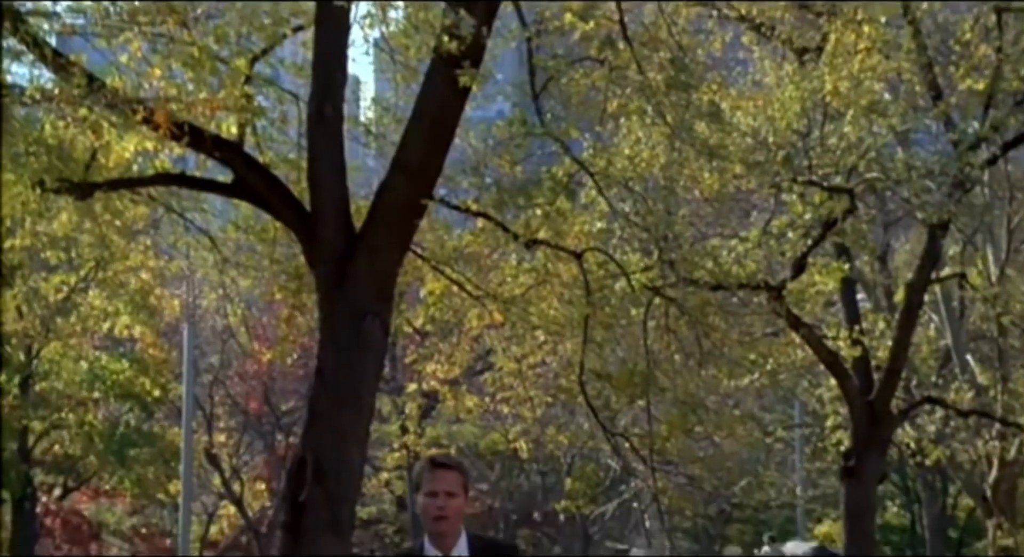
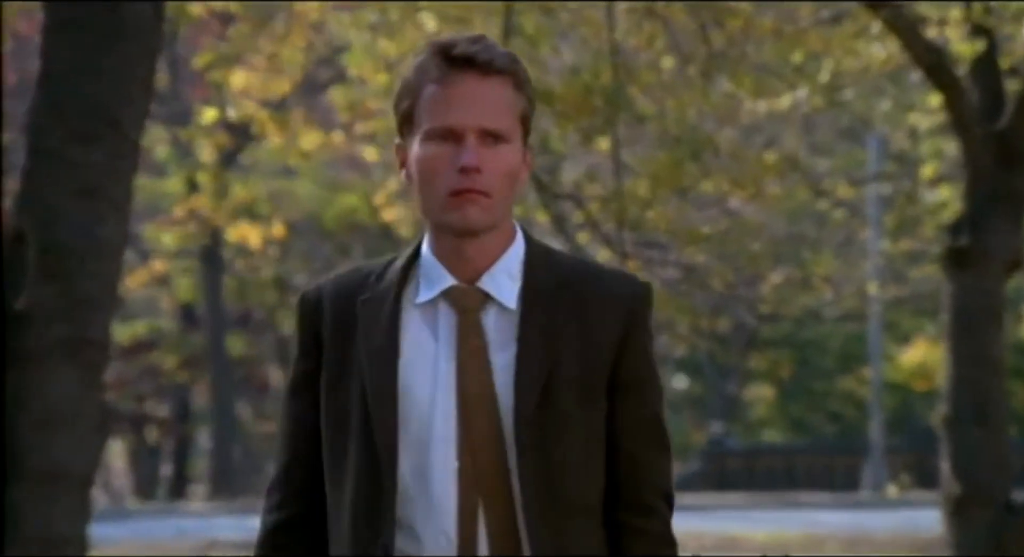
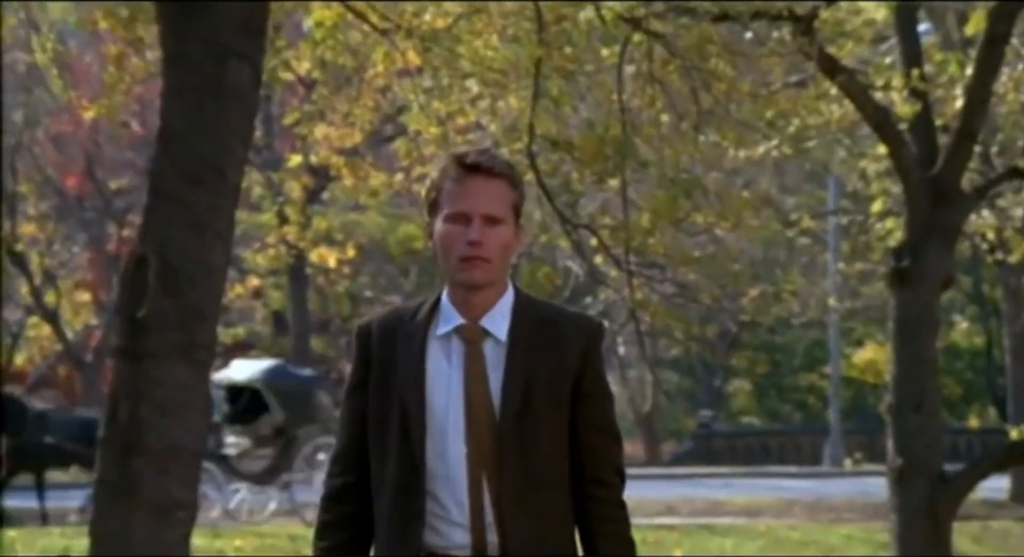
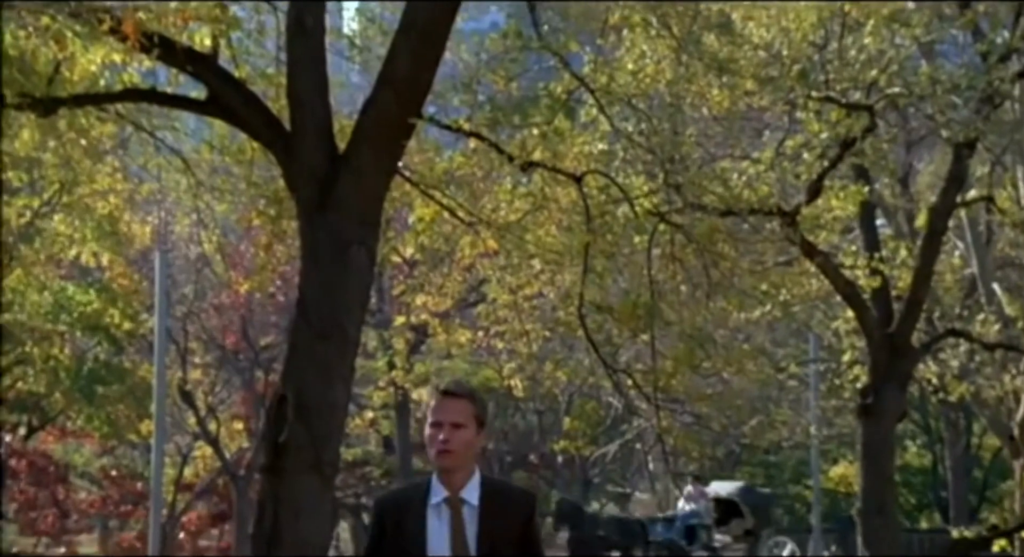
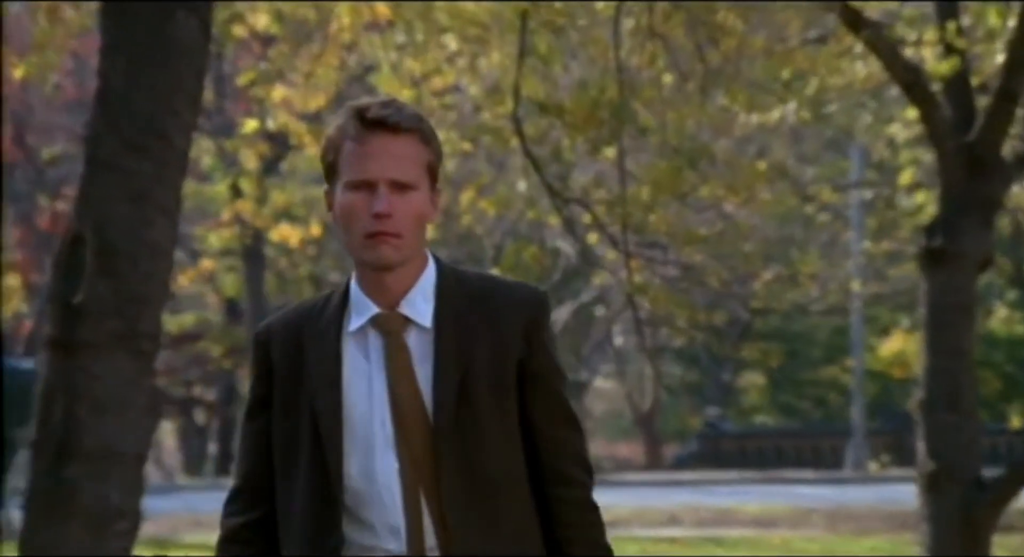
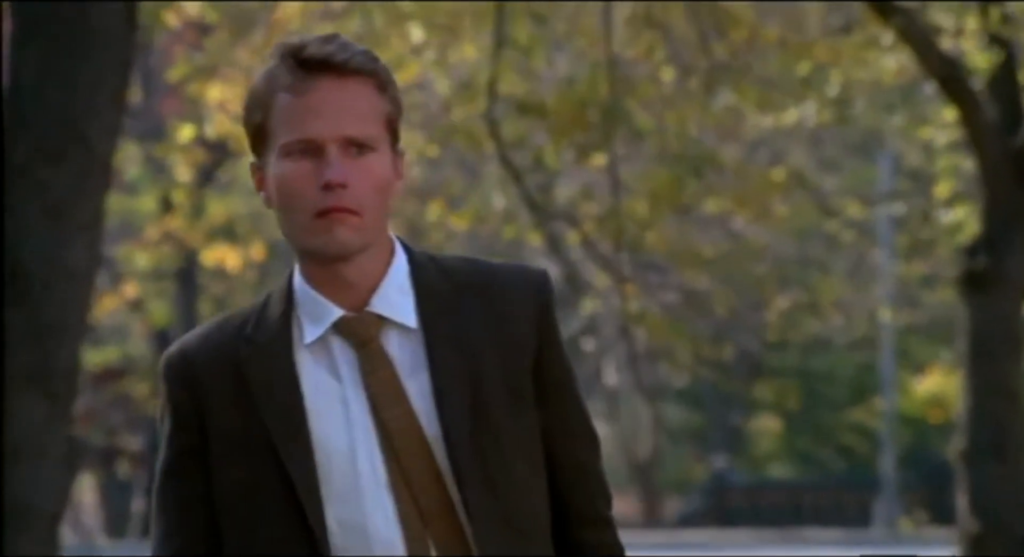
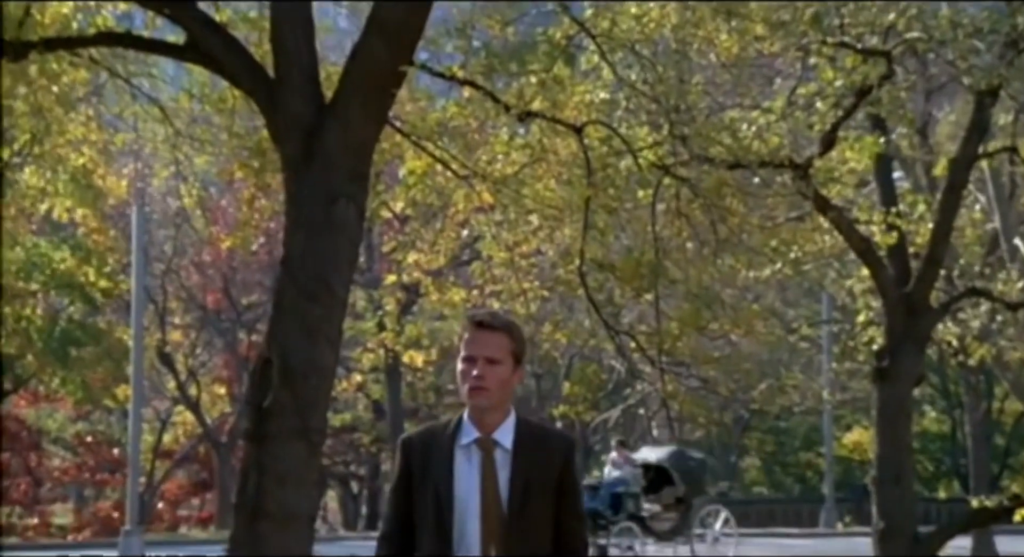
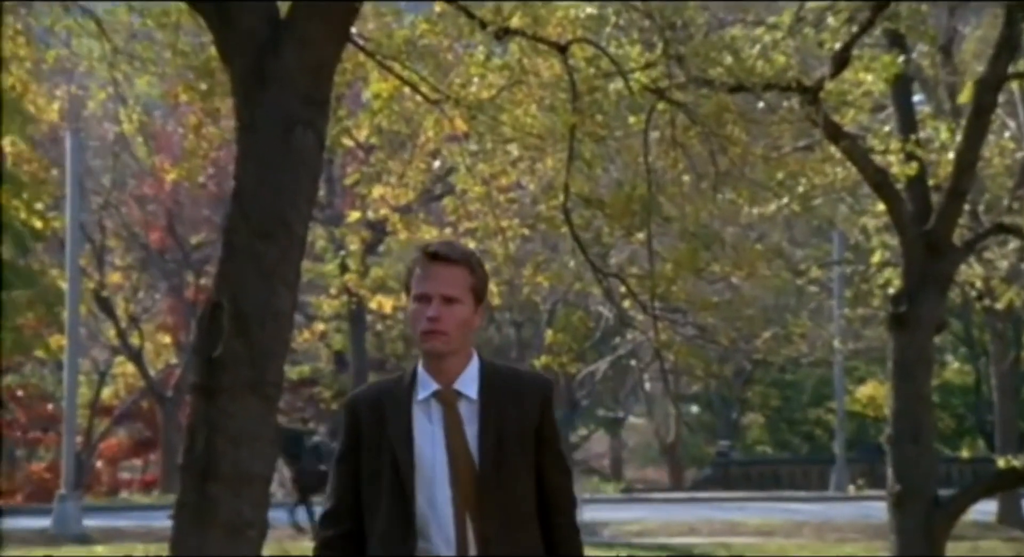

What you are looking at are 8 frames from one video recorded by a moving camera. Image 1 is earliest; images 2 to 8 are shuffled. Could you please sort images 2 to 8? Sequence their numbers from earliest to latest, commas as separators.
4, 7, 8, 3, 5, 2, 6
